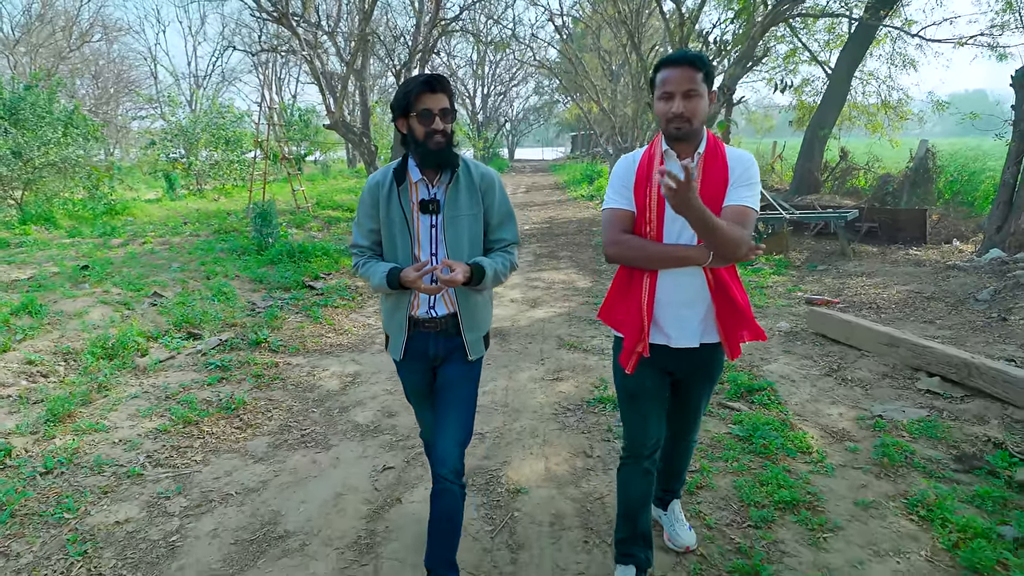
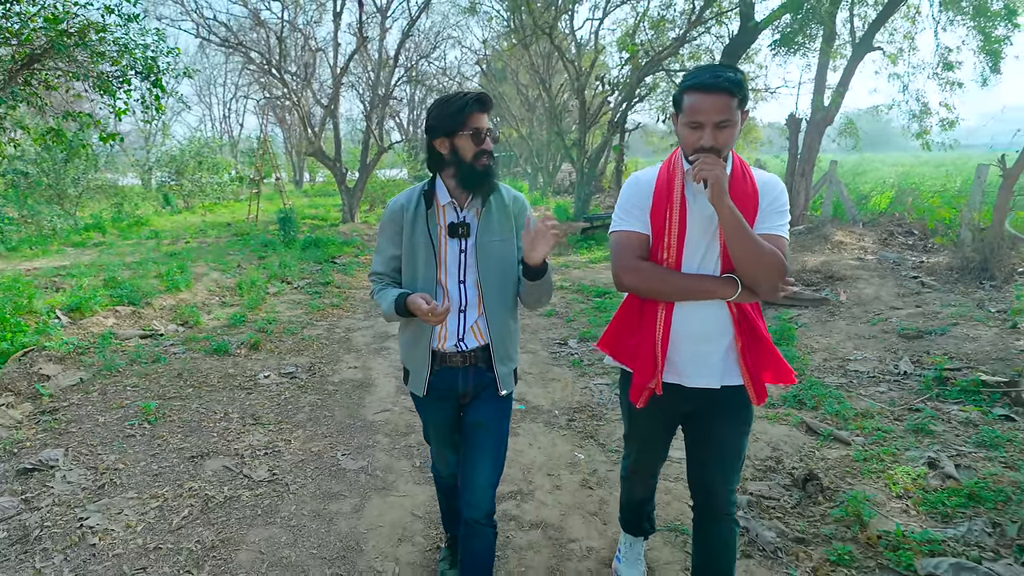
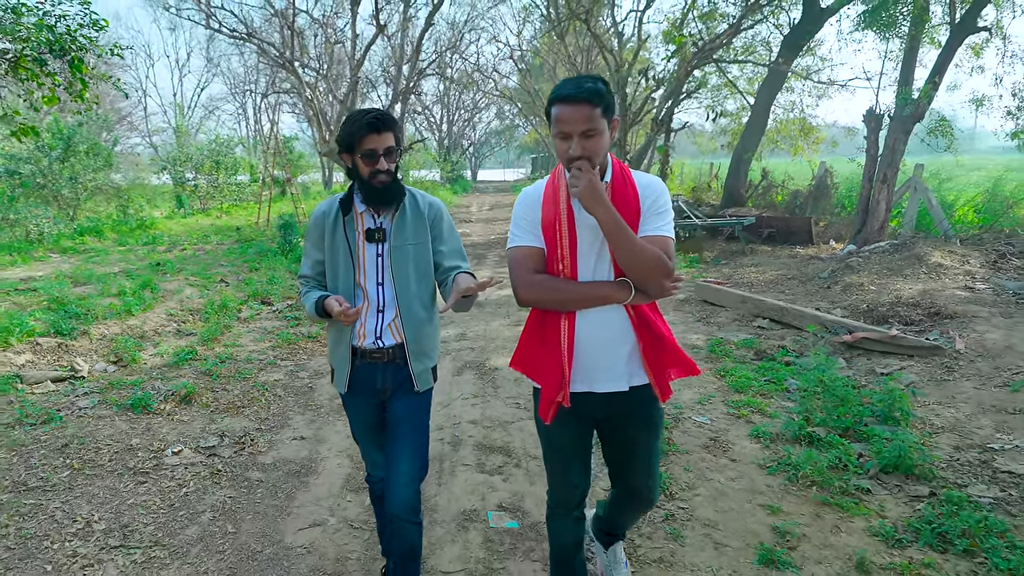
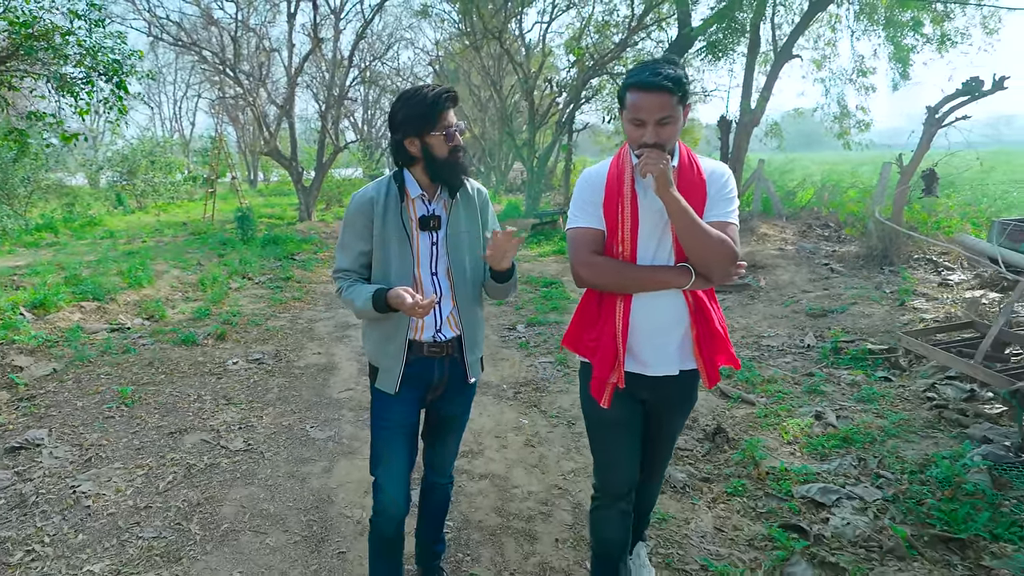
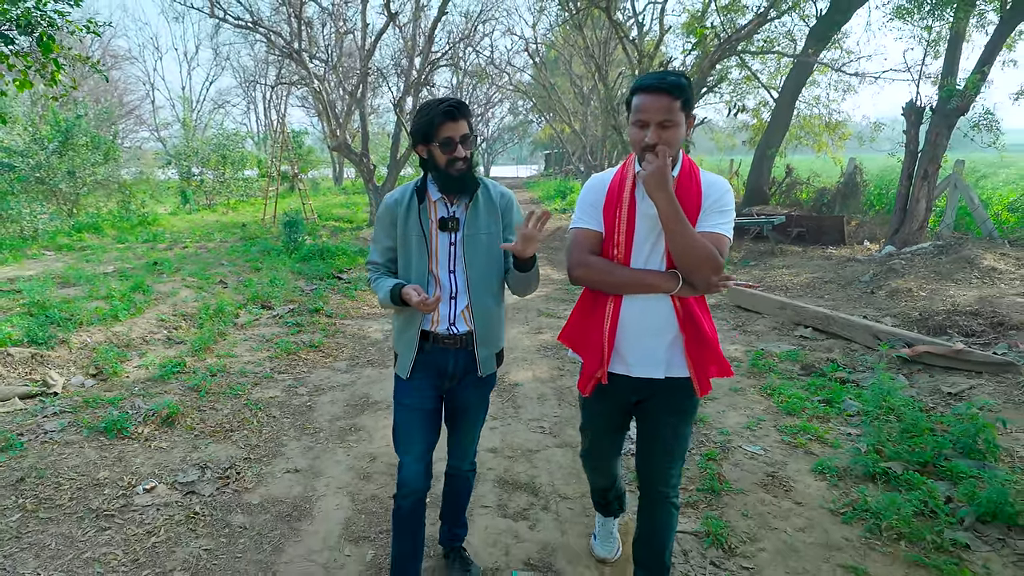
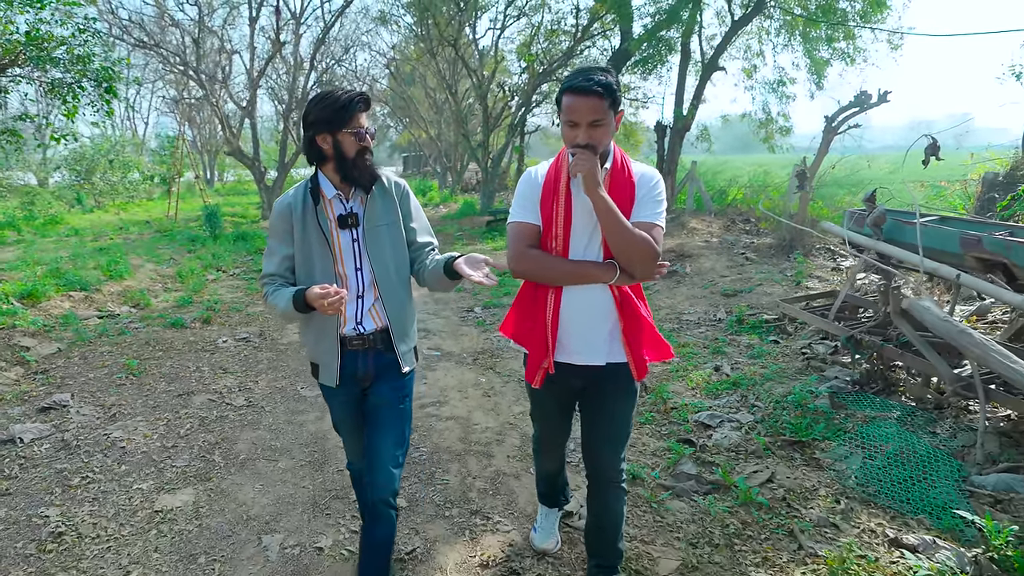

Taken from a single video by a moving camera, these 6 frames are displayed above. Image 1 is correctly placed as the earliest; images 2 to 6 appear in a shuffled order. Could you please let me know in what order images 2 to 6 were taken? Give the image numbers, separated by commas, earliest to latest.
5, 3, 2, 4, 6
